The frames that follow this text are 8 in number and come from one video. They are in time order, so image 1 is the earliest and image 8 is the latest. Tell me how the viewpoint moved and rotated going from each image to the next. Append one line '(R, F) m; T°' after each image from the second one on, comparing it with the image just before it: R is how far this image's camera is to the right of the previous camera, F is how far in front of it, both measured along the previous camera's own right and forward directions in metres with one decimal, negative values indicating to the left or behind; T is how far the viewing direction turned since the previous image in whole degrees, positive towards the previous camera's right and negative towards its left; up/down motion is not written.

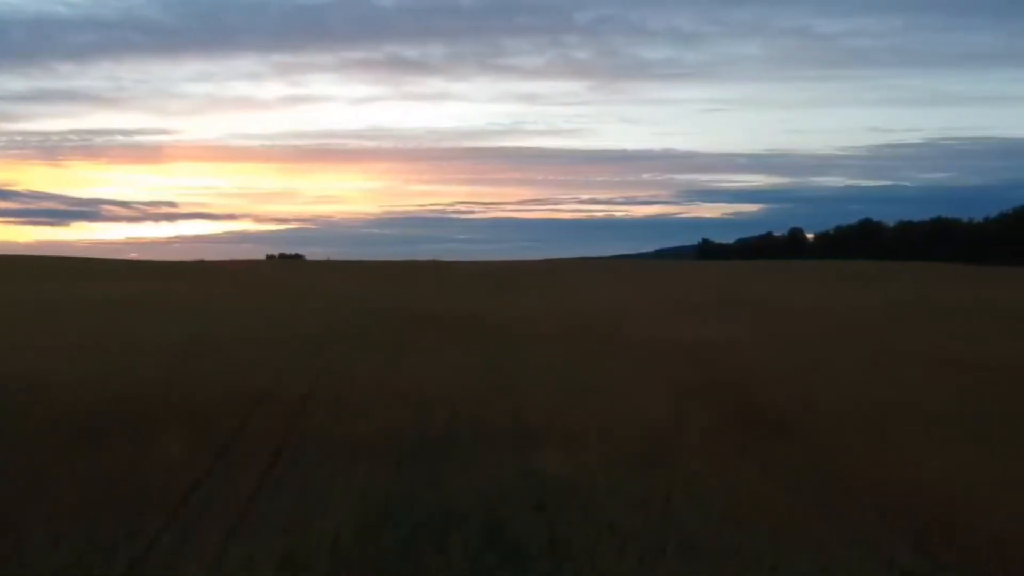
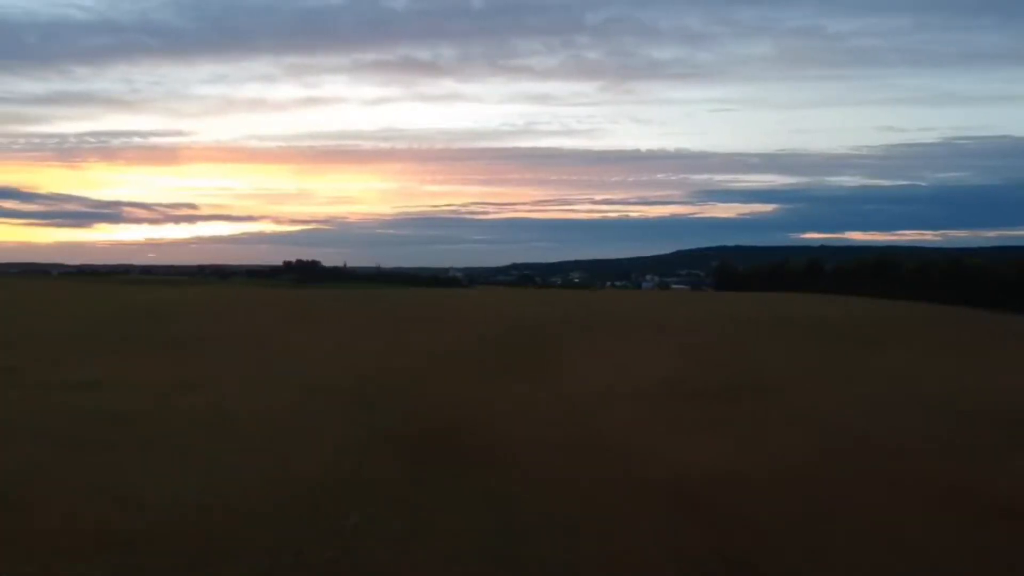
(+0.3, -0.1) m; -1°
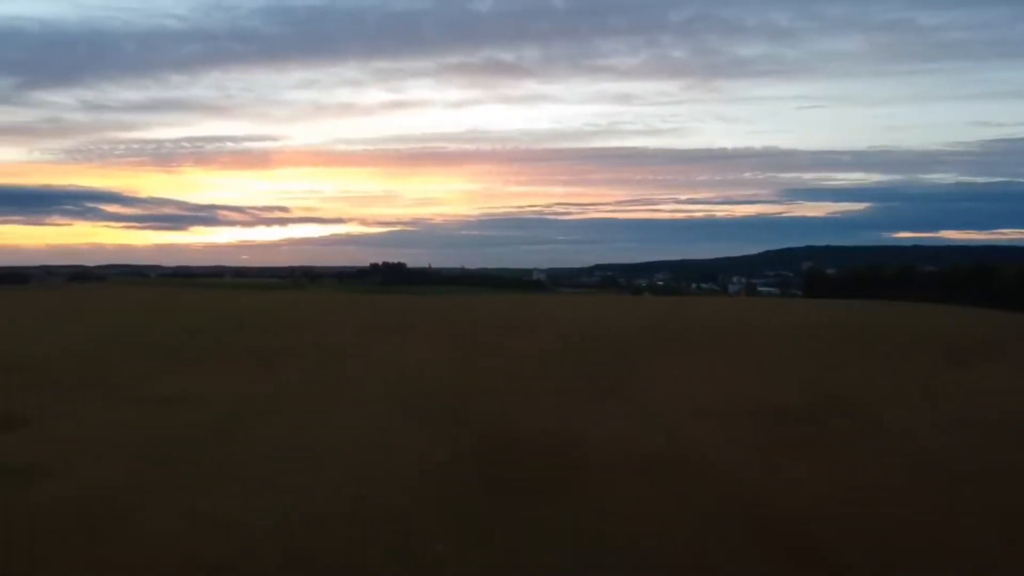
(+0.1, -0.1) m; -5°
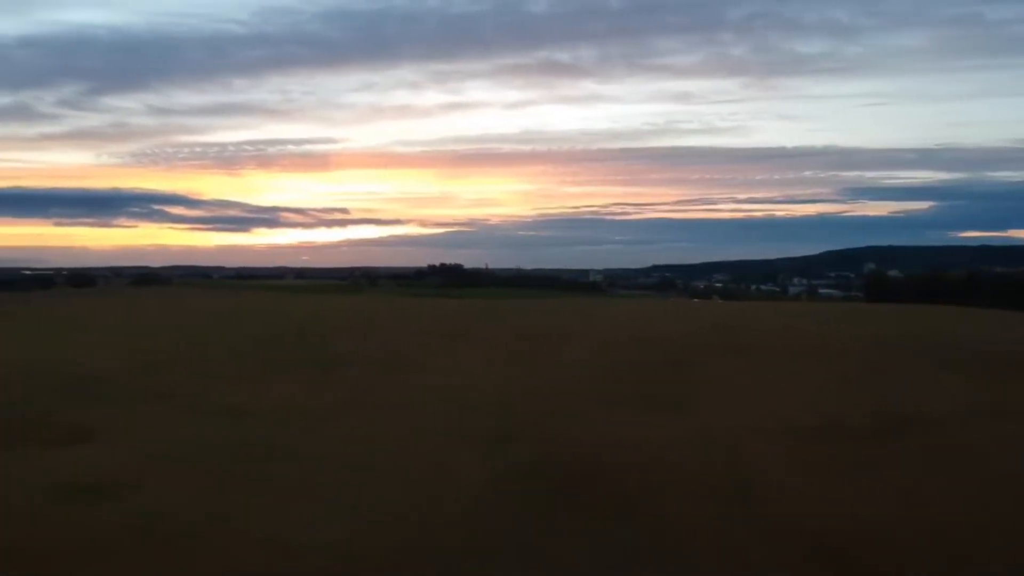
(+0.2, -0.1) m; -3°
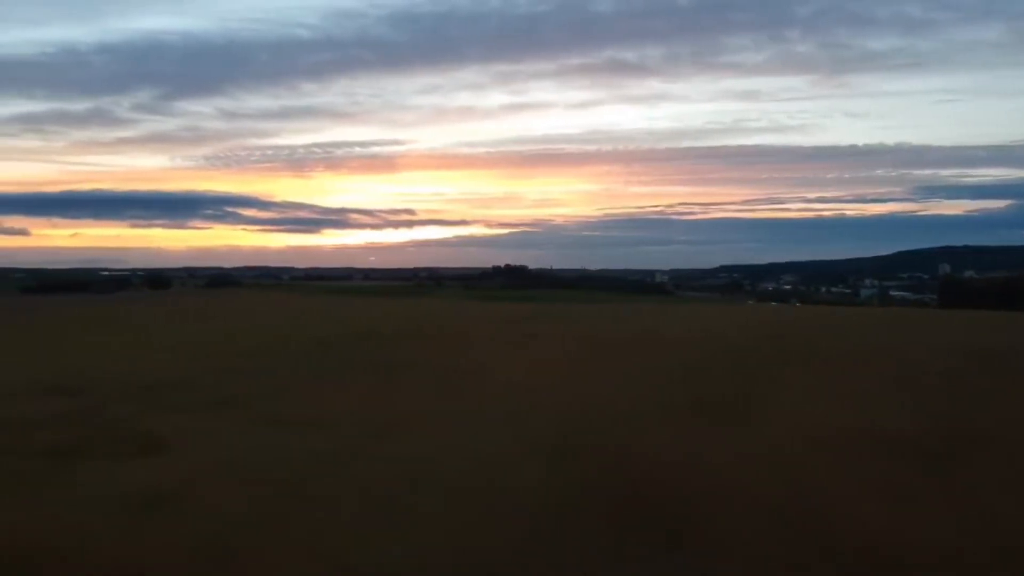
(+0.2, 0.0) m; -4°
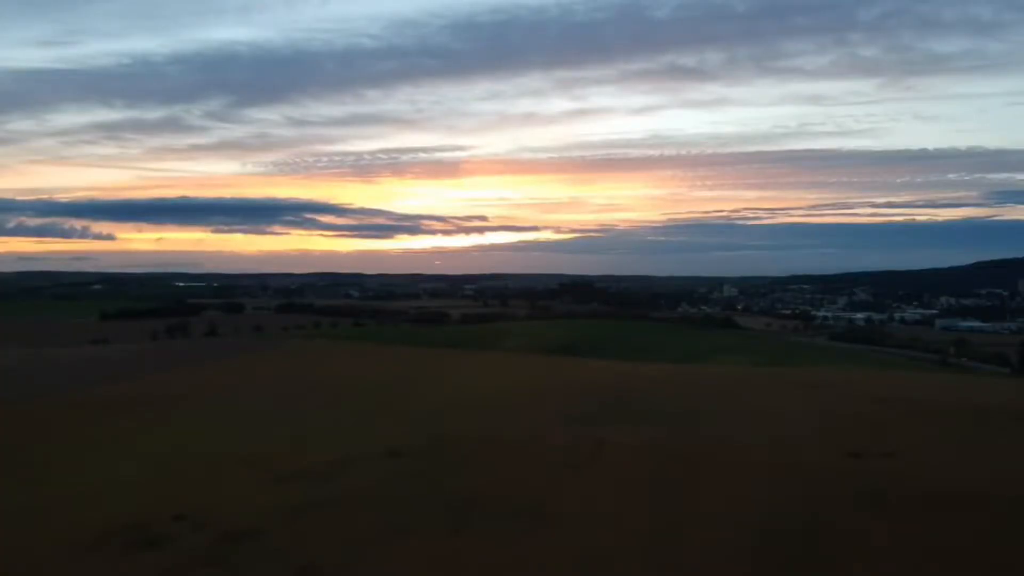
(+0.9, -0.4) m; -4°
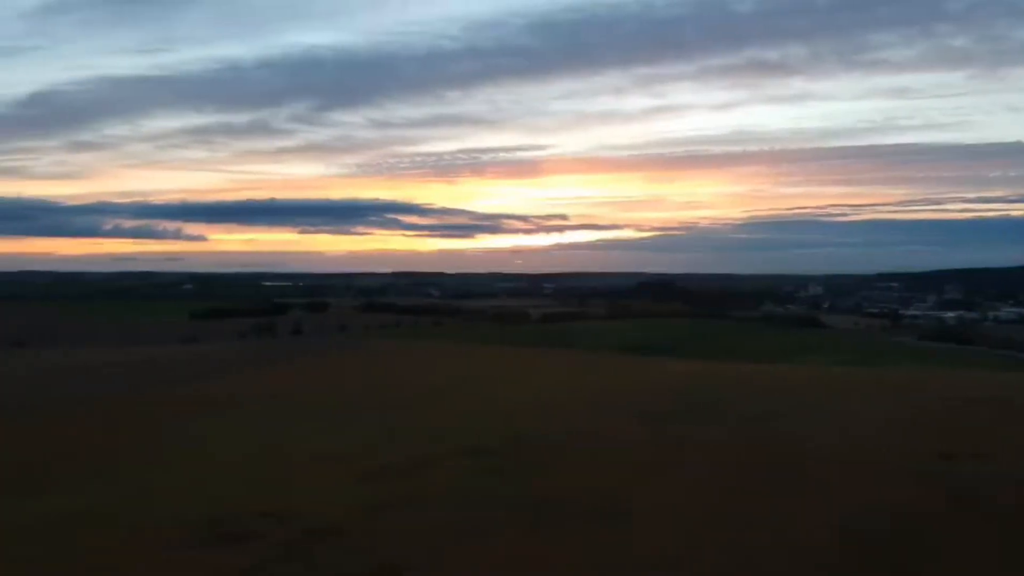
(+0.1, -0.2) m; -5°
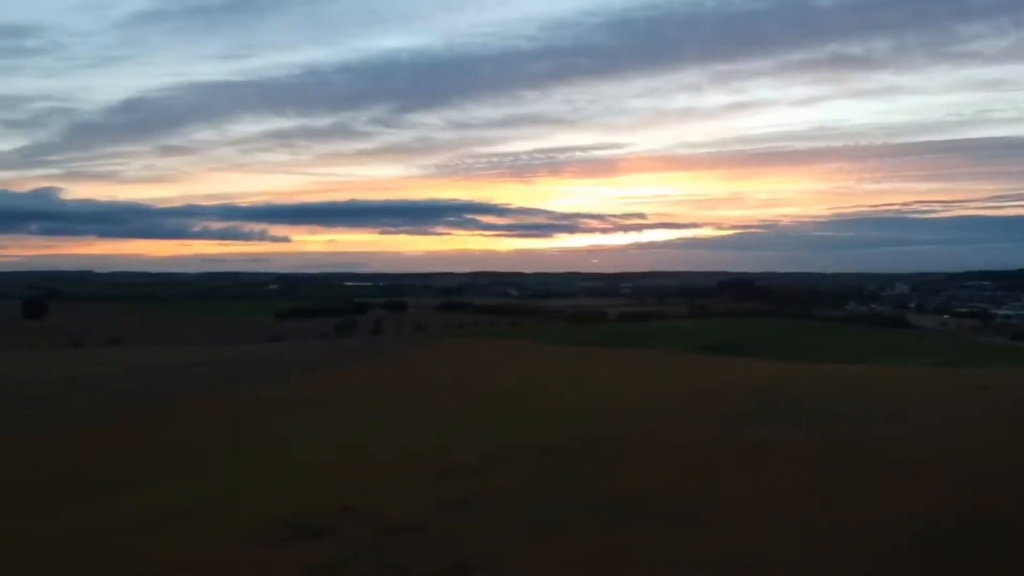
(0.0, -0.1) m; -4°
